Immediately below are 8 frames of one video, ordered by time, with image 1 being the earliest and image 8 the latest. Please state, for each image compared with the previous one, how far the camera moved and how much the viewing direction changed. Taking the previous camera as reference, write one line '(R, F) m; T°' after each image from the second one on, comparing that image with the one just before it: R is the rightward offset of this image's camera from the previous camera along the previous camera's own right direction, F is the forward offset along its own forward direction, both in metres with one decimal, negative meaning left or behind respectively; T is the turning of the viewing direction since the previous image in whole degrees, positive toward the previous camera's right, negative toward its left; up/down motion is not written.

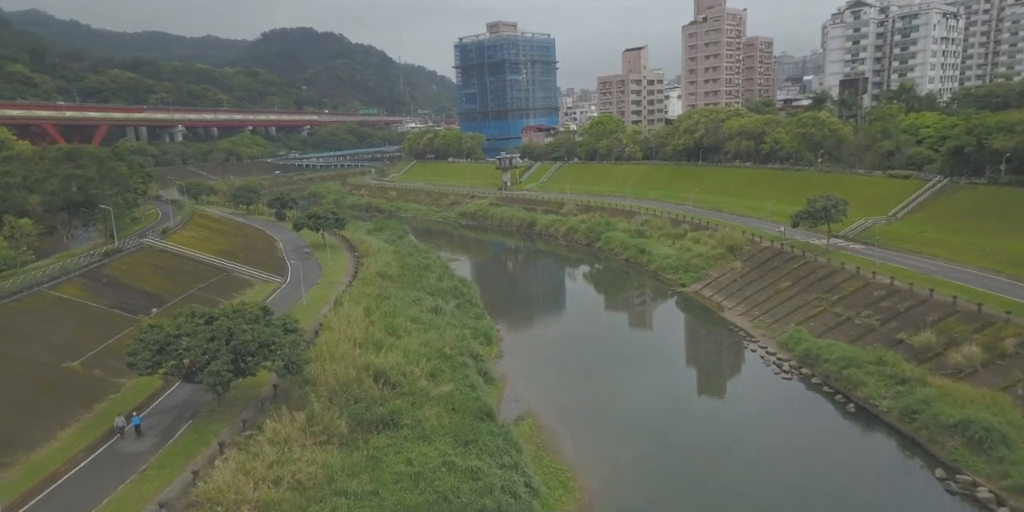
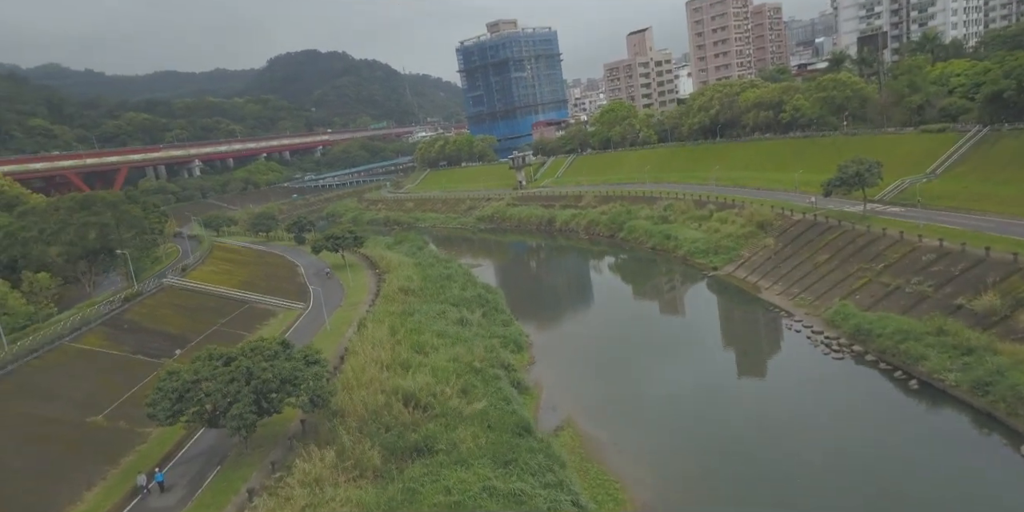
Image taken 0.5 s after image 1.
(+0.1, +1.0) m; -2°
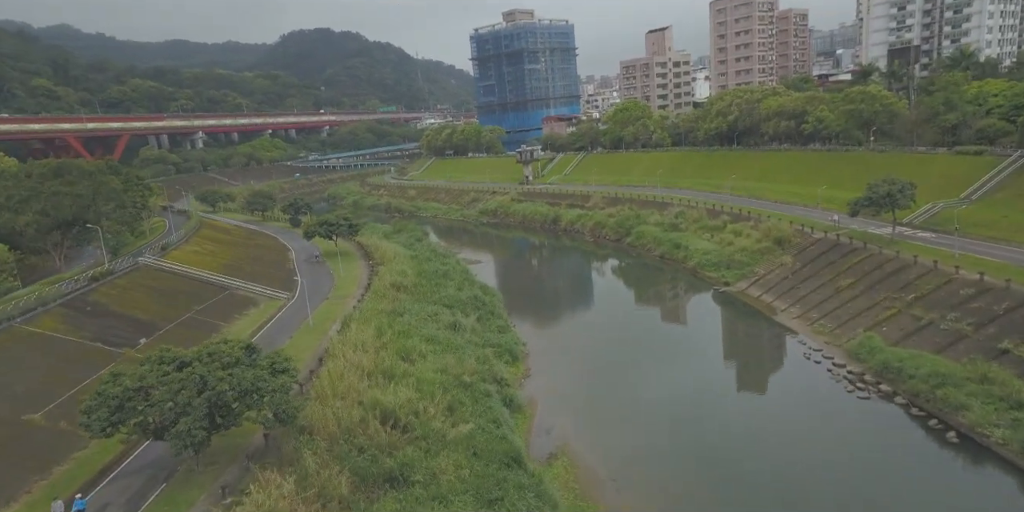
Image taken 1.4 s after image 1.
(0.0, +2.0) m; 0°
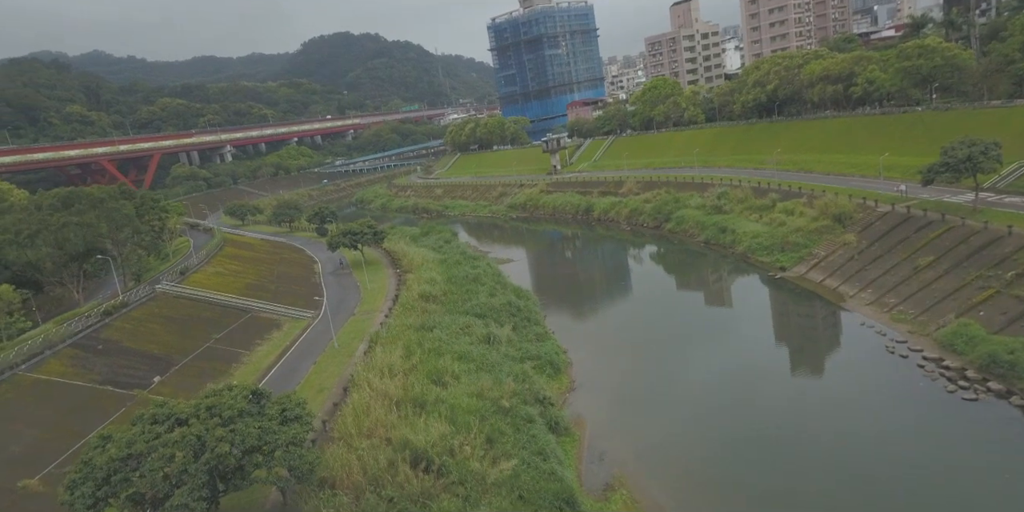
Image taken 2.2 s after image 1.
(0.0, +2.3) m; -3°
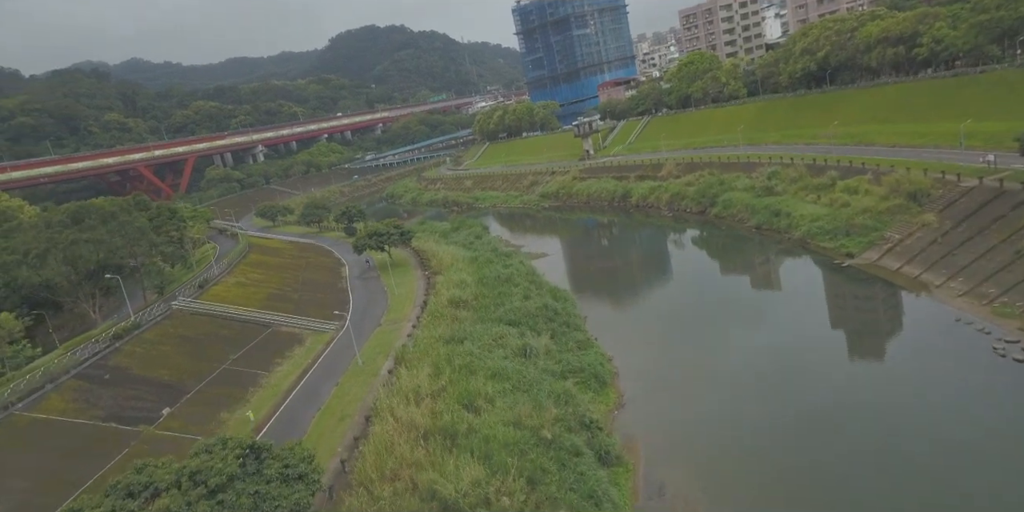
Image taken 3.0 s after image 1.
(0.0, +2.5) m; -3°
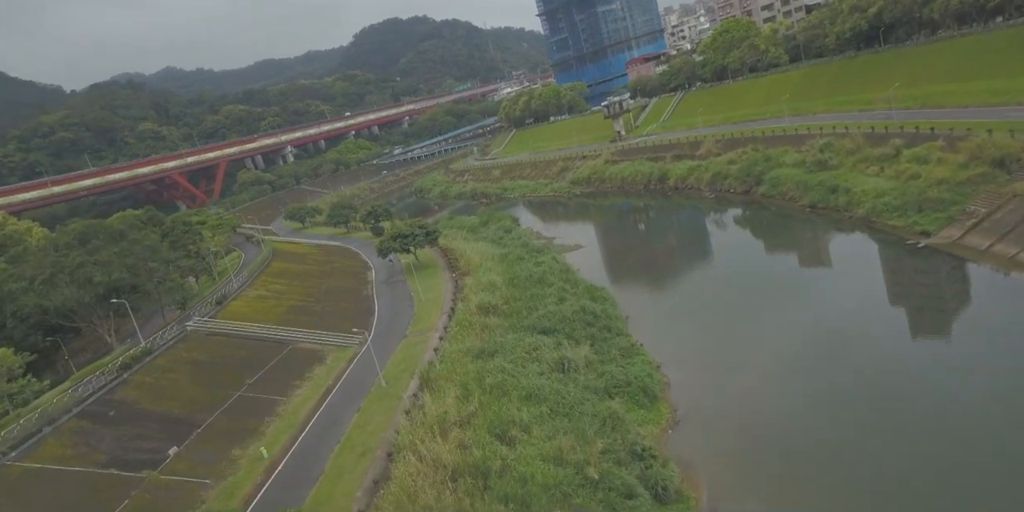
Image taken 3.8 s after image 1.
(+0.1, +2.3) m; -3°
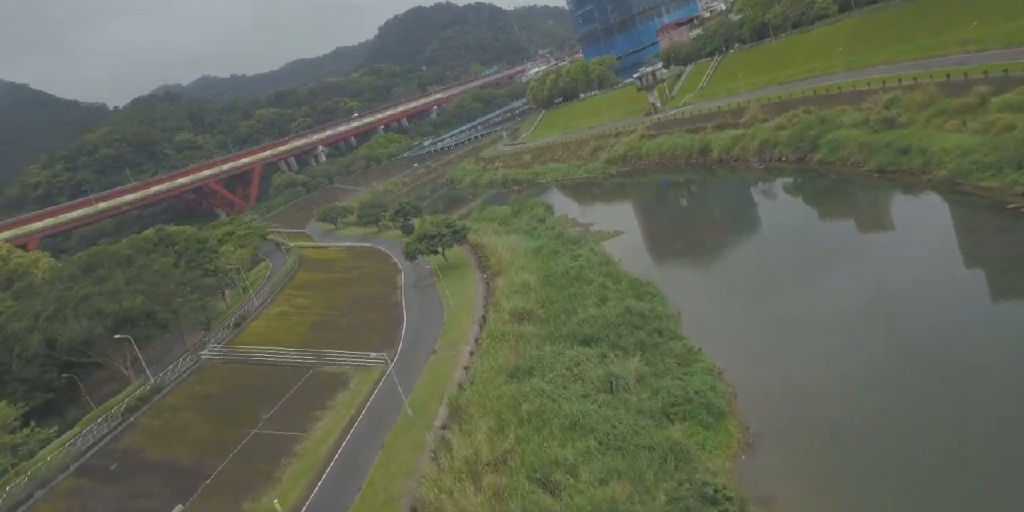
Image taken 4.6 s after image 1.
(+0.3, +2.6) m; -4°
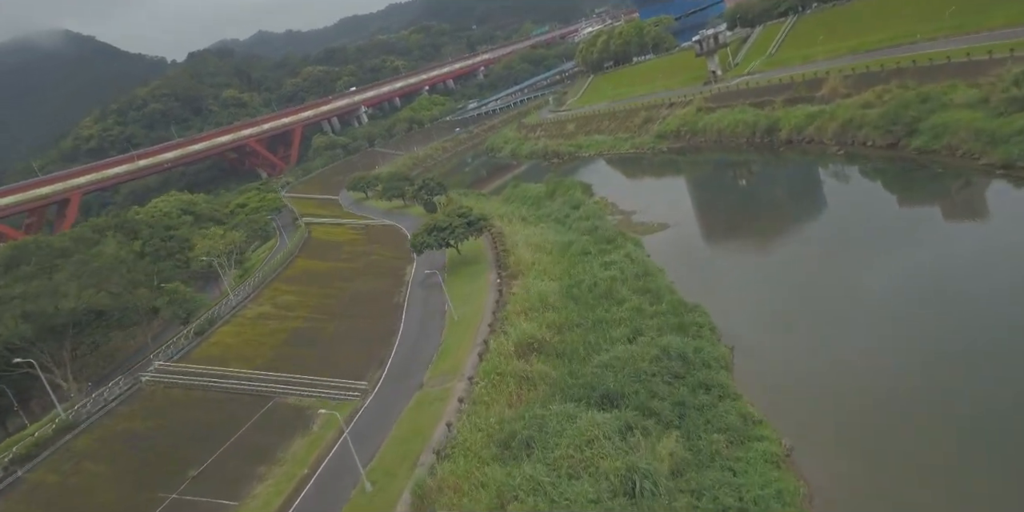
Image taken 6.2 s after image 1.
(+1.1, +5.1) m; -4°
